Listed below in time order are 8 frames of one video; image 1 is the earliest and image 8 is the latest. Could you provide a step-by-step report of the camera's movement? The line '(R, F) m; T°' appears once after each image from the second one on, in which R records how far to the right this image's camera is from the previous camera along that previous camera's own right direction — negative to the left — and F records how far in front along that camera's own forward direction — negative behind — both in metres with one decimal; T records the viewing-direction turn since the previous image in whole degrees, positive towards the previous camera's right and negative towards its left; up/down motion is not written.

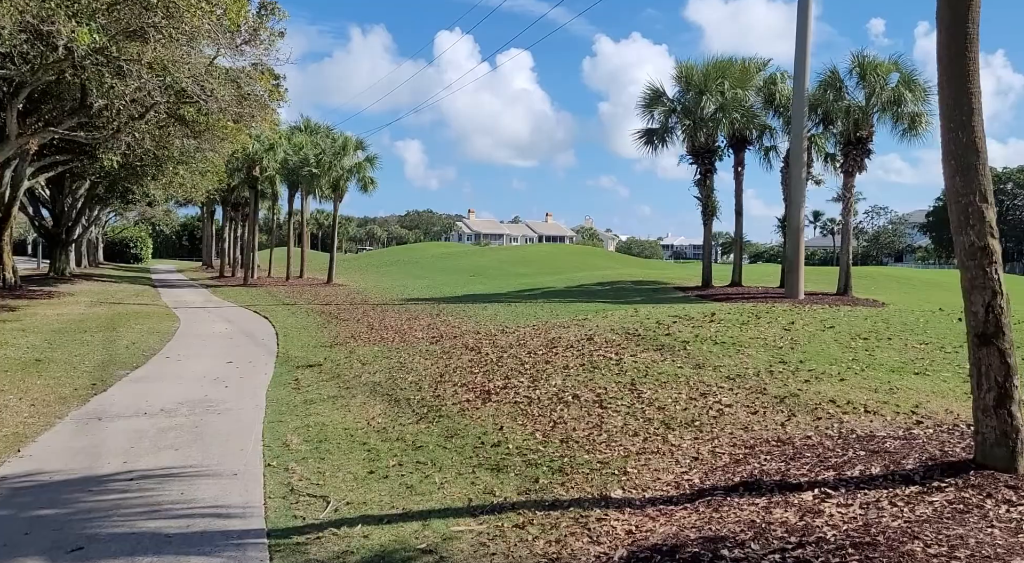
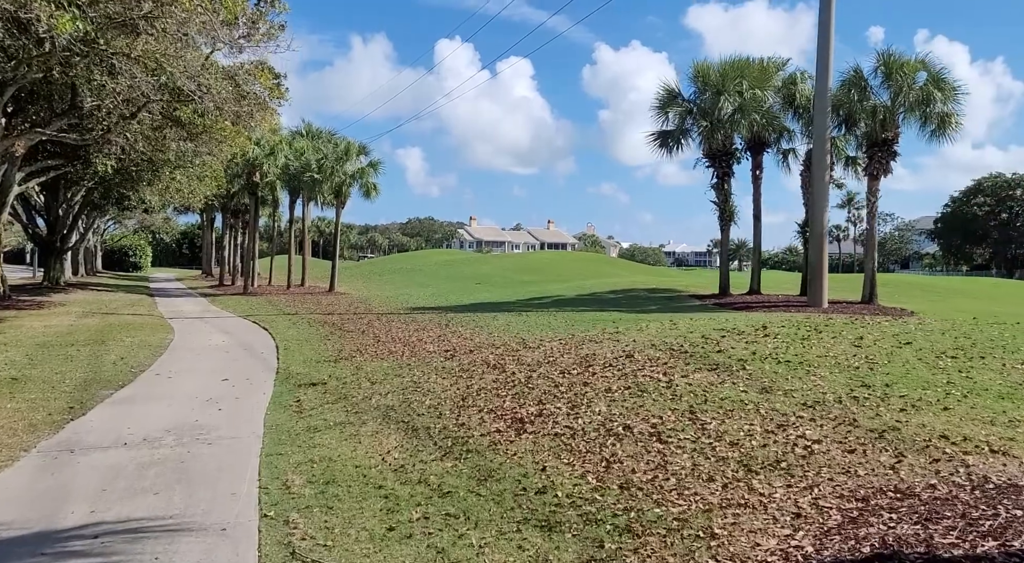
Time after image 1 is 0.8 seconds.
(-0.3, +1.1) m; 0°
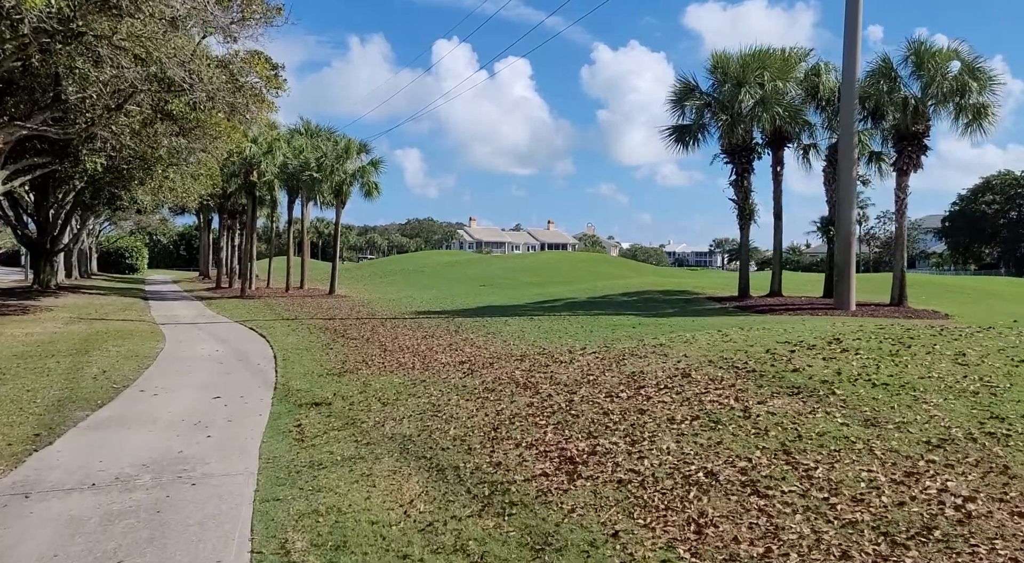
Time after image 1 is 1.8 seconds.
(-0.3, +1.3) m; 0°
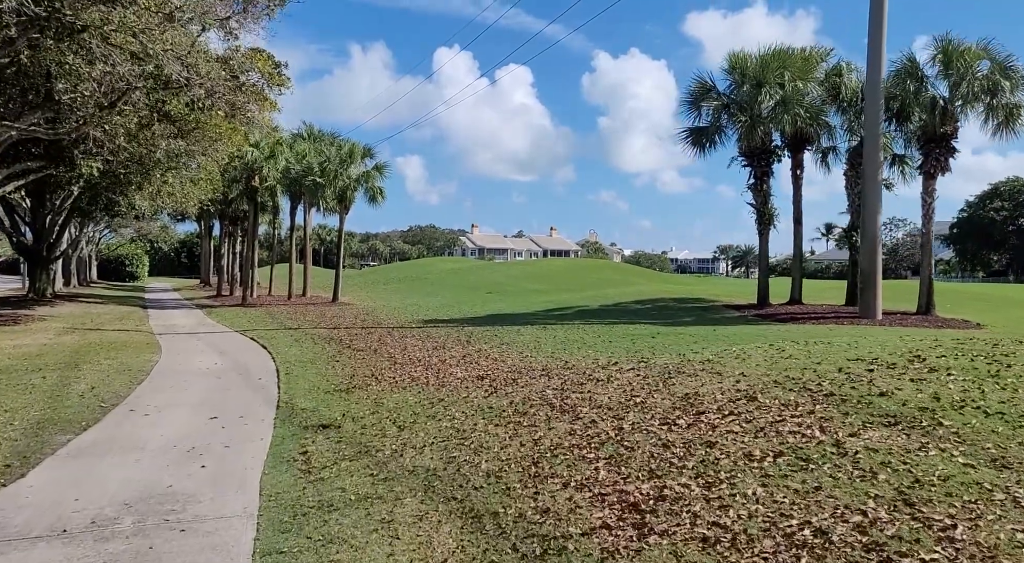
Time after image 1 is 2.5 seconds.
(-0.3, +1.0) m; 0°
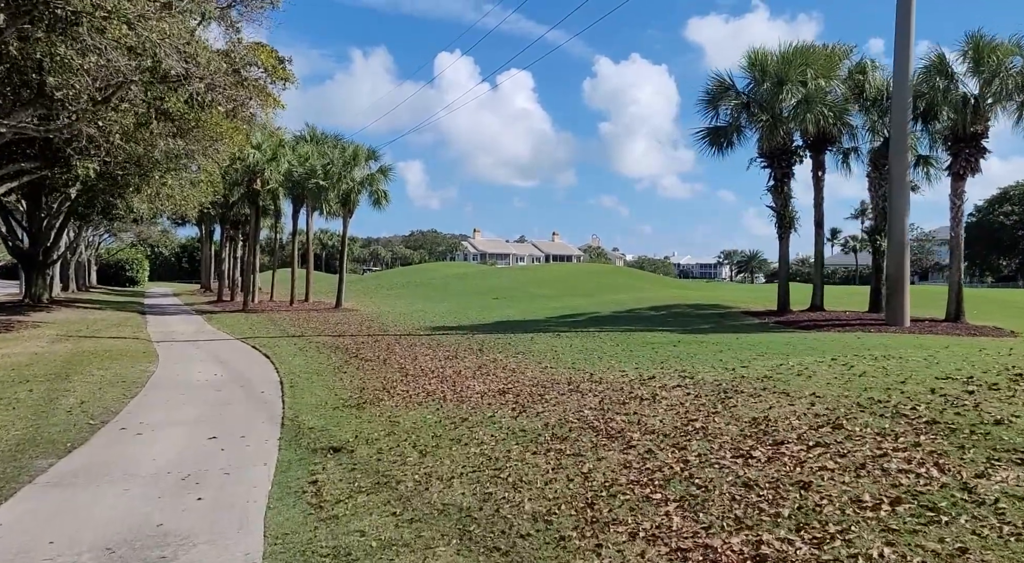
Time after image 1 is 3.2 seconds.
(-0.3, +0.9) m; 0°
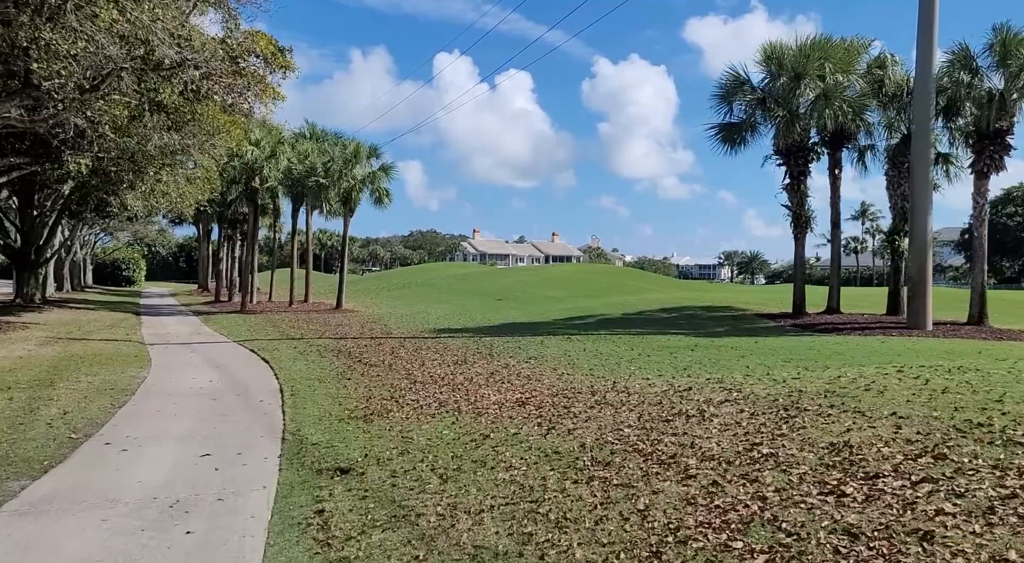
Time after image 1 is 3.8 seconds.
(-0.3, +0.8) m; 0°
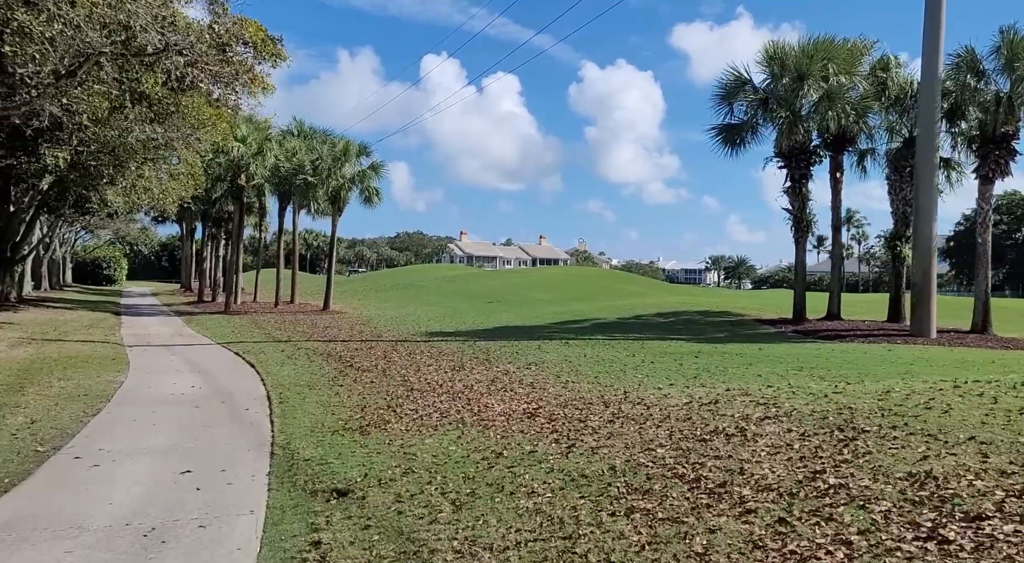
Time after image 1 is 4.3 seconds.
(-0.3, +0.7) m; +1°
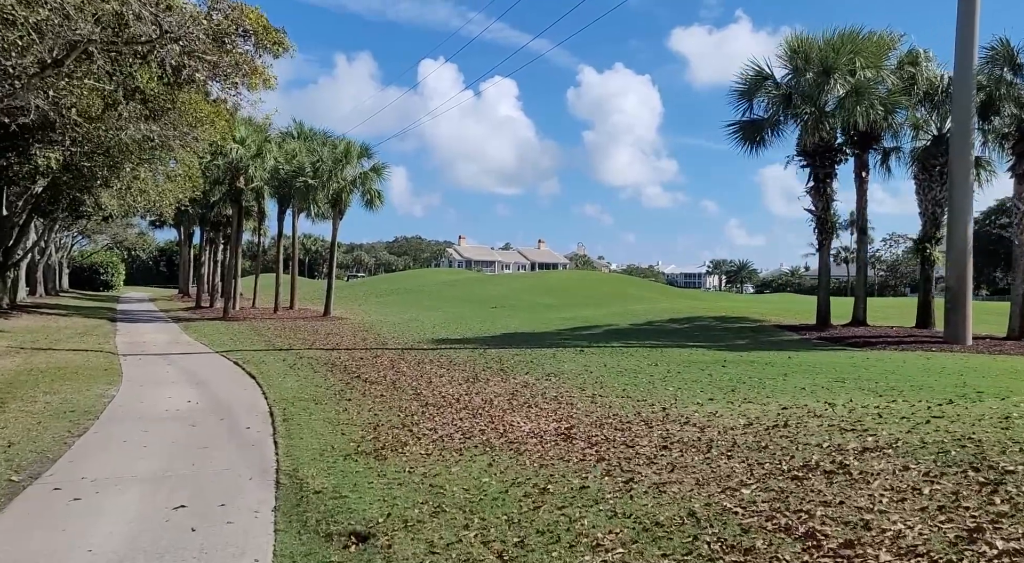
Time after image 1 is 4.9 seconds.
(-0.3, +1.0) m; 0°
